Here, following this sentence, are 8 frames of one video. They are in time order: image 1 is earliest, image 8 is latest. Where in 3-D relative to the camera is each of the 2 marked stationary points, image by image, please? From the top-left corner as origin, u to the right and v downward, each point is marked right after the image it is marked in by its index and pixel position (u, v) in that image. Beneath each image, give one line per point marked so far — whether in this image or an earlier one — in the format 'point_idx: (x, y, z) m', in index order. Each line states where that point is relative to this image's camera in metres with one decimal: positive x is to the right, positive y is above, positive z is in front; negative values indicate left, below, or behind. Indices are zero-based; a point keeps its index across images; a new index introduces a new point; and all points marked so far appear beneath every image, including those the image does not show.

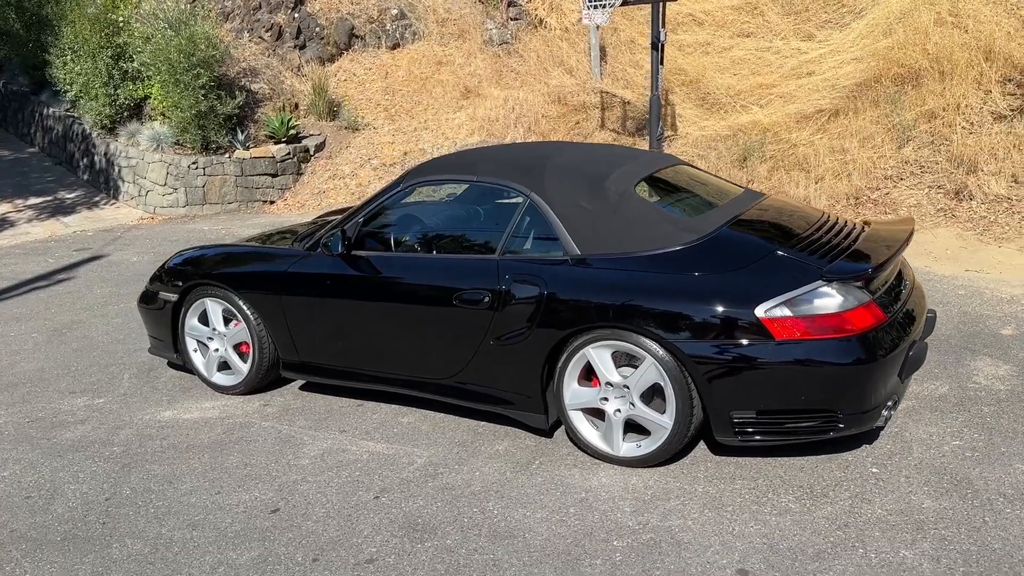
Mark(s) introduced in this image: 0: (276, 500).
0: (-1.0, -0.9, +3.6) m
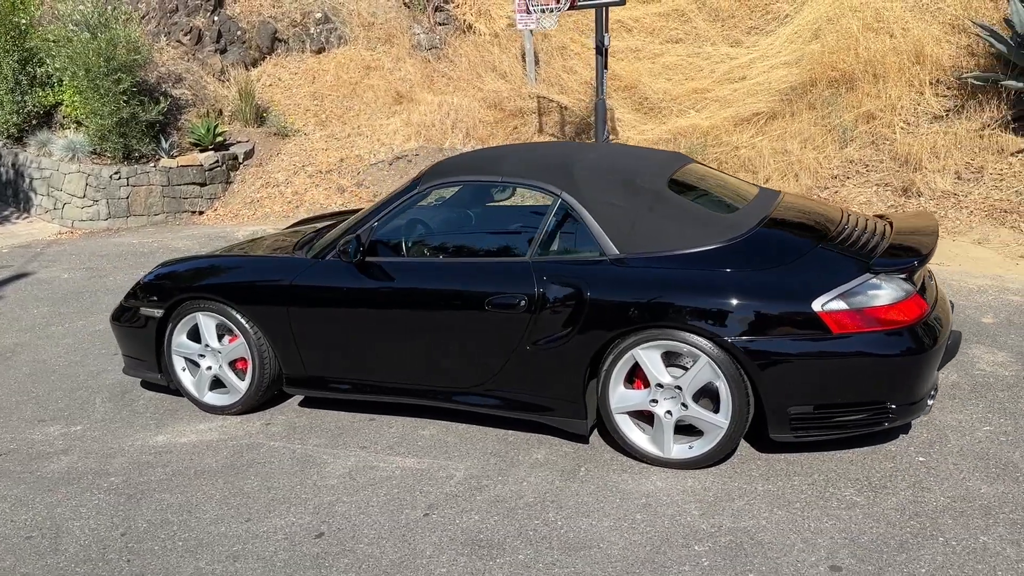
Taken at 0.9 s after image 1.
0: (-0.7, -0.9, +3.4) m
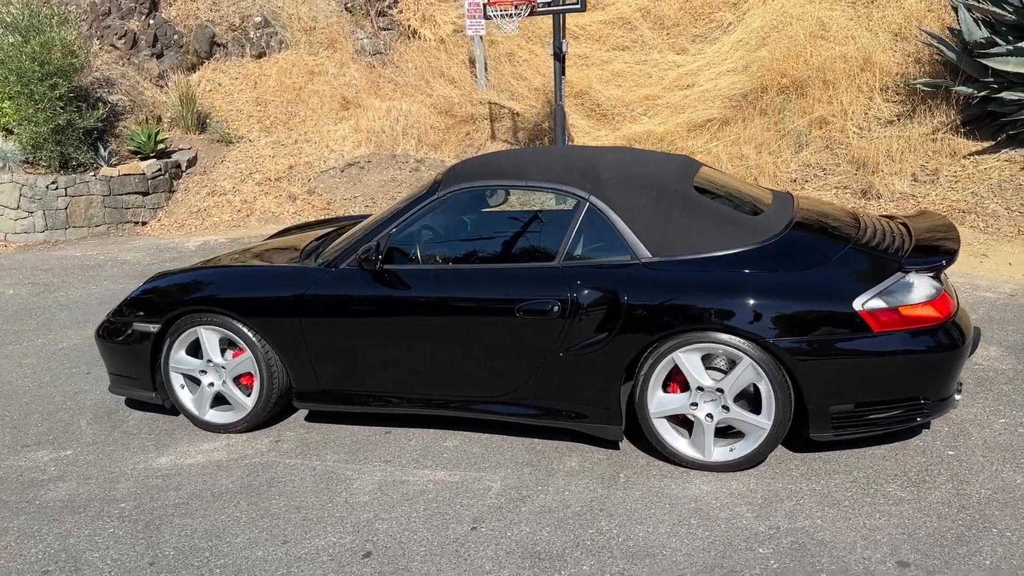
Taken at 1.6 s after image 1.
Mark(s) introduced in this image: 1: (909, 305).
0: (-0.6, -0.9, +3.3) m
1: (+1.5, -0.1, +3.5) m
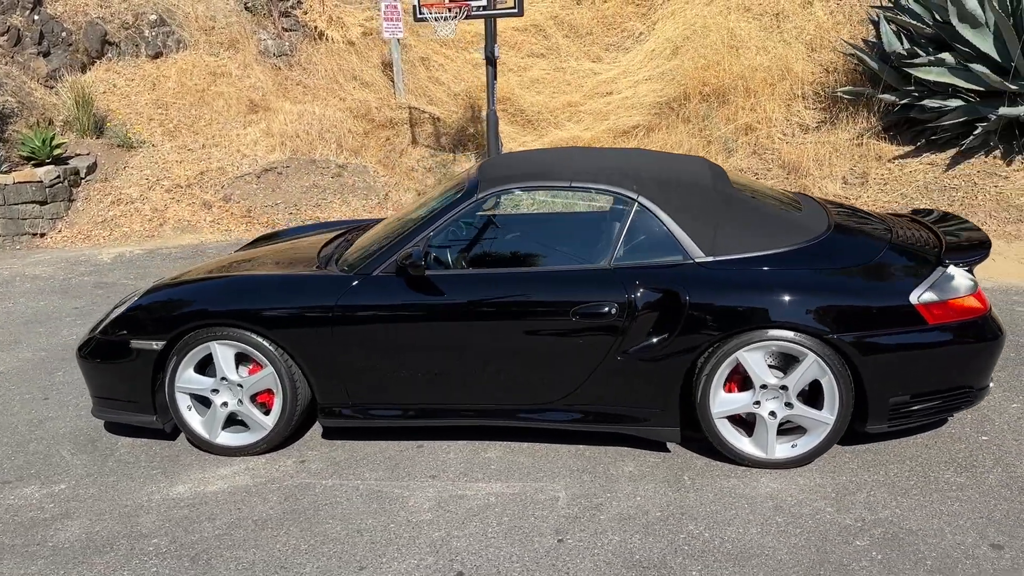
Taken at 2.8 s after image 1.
0: (-0.2, -1.0, +3.1) m
1: (+1.8, 0.0, +3.6) m
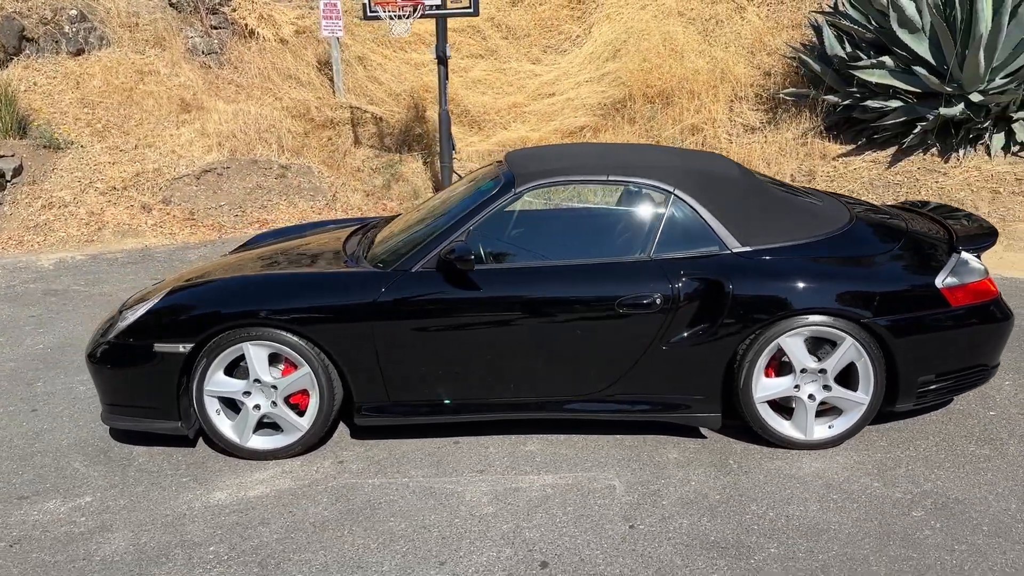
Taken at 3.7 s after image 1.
0: (+0.1, -0.9, +3.1) m
1: (+2.0, 0.0, +3.8) m
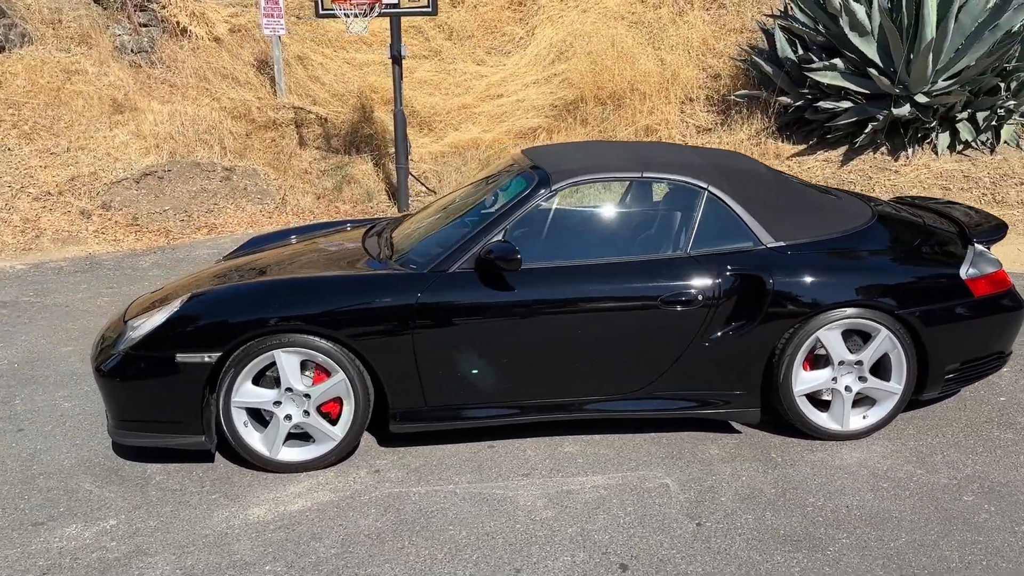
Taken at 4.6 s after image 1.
0: (+0.3, -0.9, +3.0) m
1: (+2.1, +0.1, +4.0) m
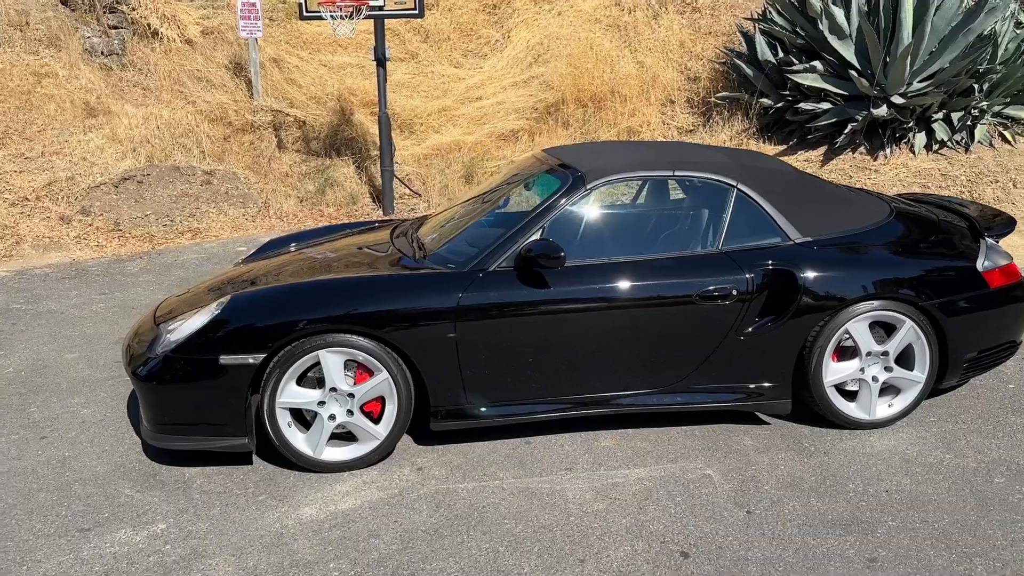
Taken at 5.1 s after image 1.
0: (+0.5, -0.9, +3.1) m
1: (+2.3, +0.1, +4.1) m
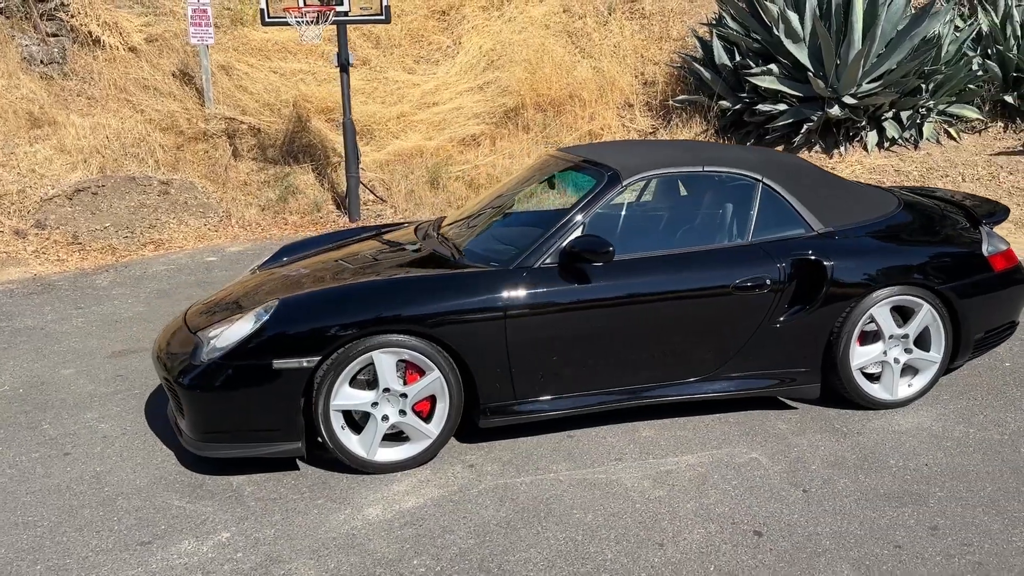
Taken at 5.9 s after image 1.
0: (+0.8, -0.9, +3.2) m
1: (+2.4, +0.2, +4.4) m
